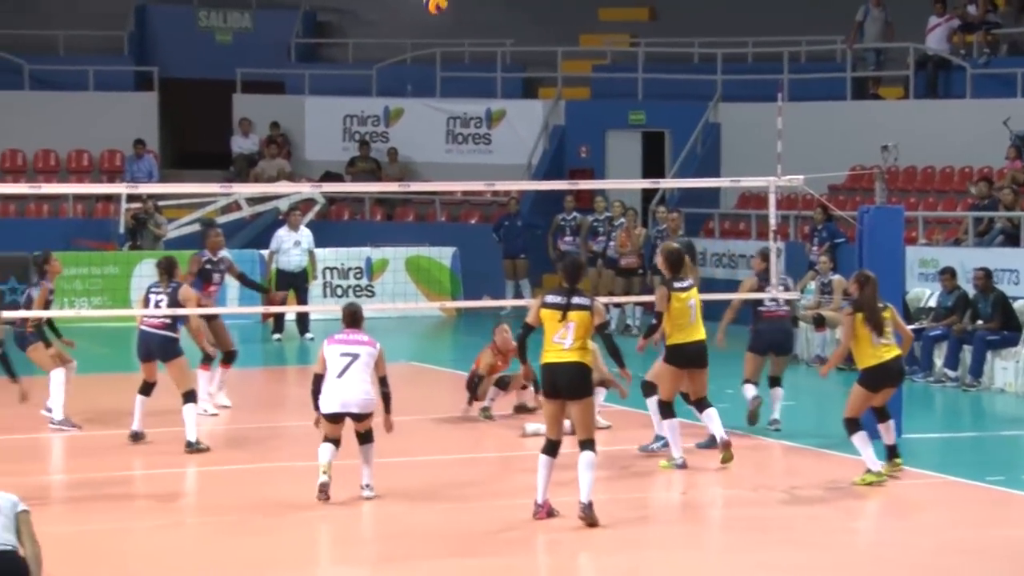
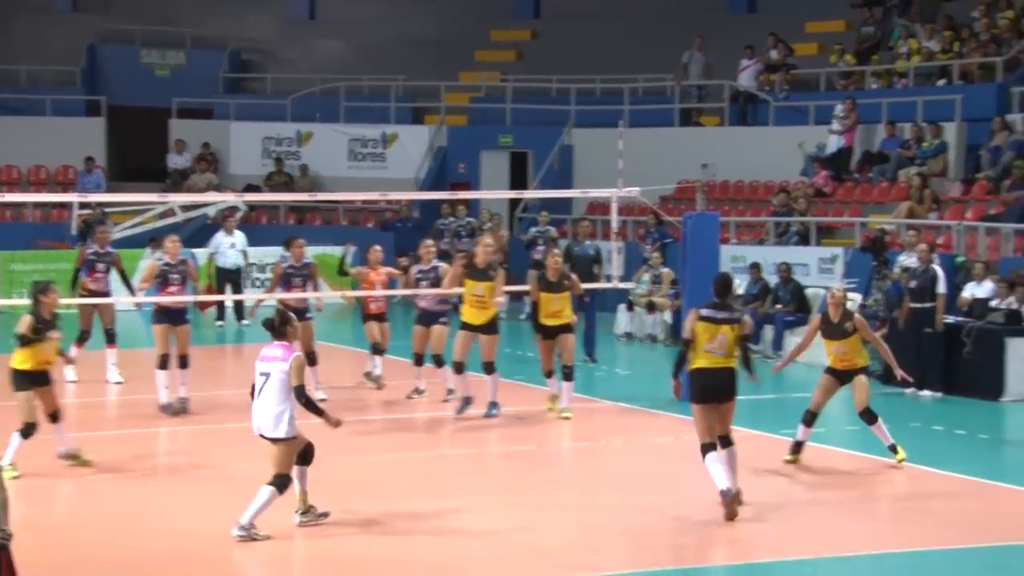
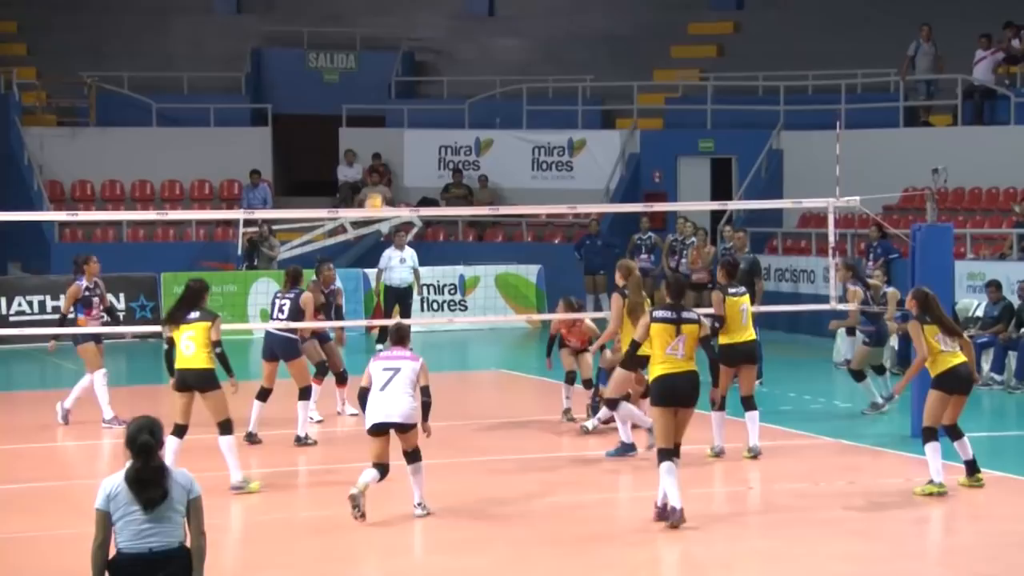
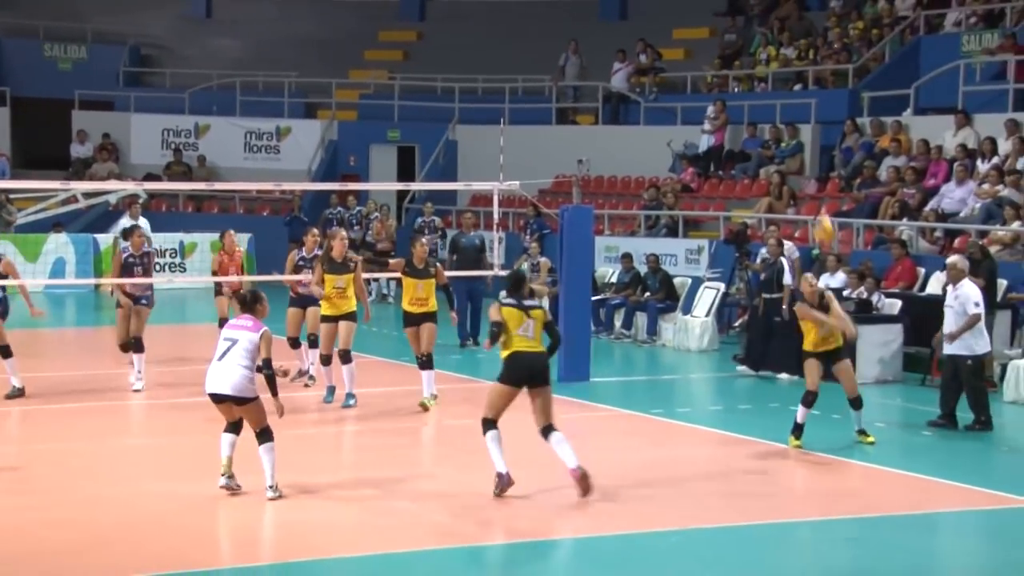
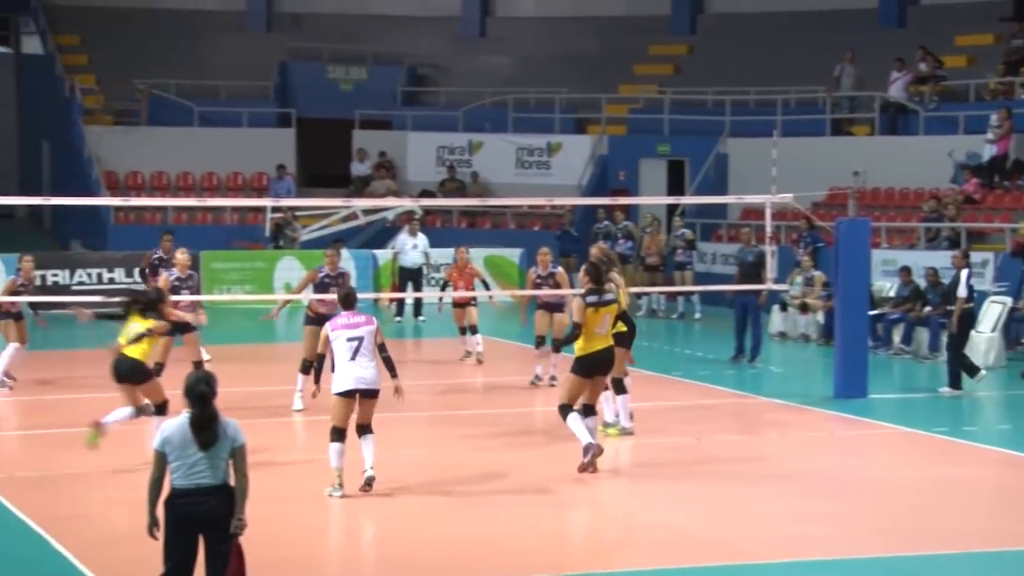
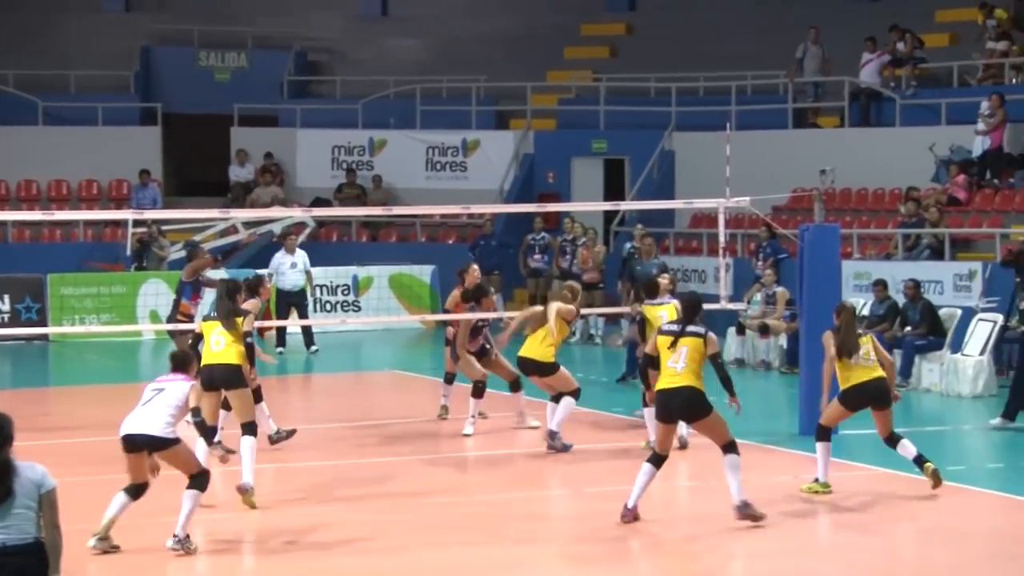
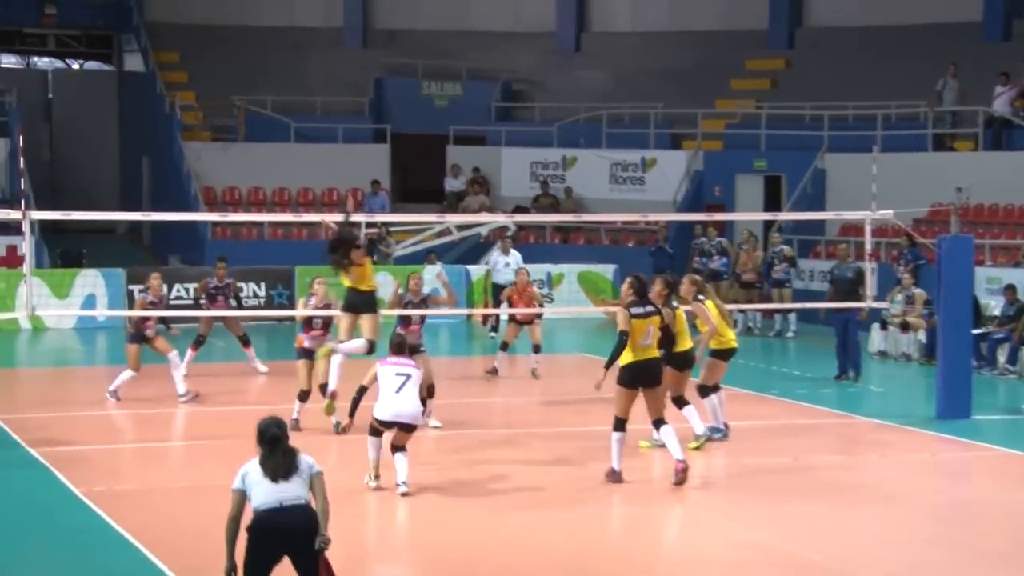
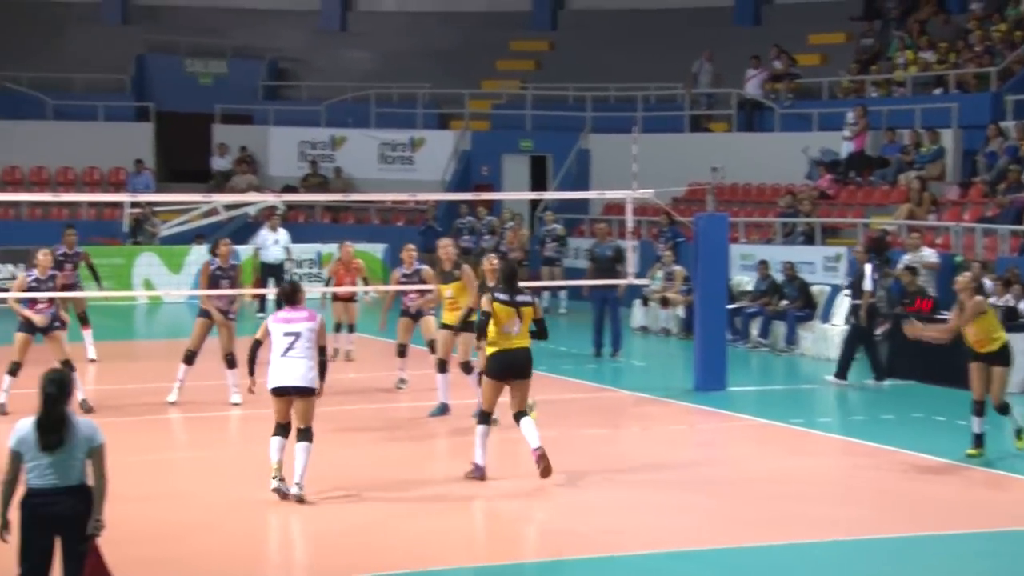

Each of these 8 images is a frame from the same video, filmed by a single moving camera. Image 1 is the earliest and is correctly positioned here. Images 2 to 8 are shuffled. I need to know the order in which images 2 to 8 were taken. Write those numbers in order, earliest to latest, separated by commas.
3, 6, 2, 4, 8, 5, 7
